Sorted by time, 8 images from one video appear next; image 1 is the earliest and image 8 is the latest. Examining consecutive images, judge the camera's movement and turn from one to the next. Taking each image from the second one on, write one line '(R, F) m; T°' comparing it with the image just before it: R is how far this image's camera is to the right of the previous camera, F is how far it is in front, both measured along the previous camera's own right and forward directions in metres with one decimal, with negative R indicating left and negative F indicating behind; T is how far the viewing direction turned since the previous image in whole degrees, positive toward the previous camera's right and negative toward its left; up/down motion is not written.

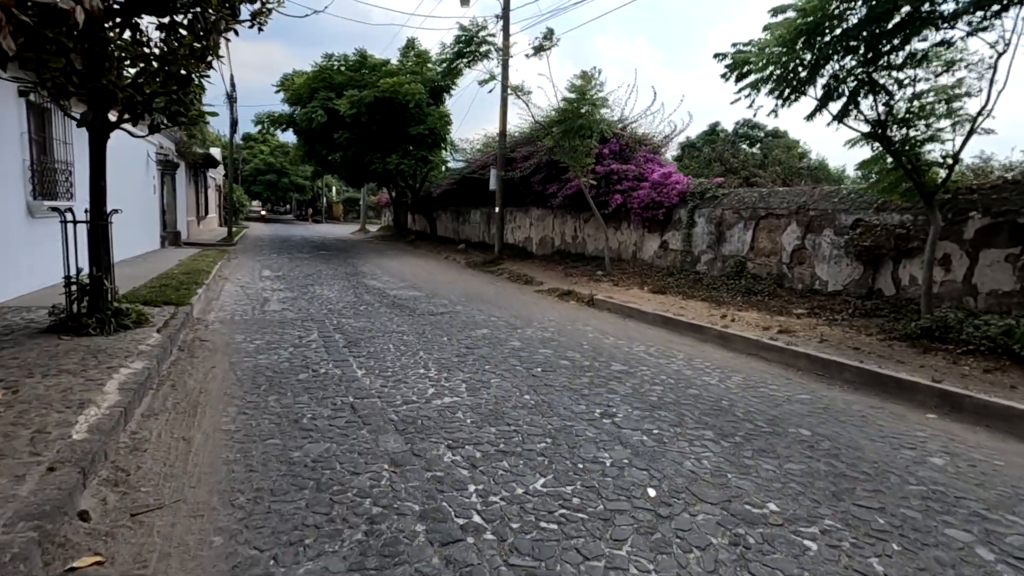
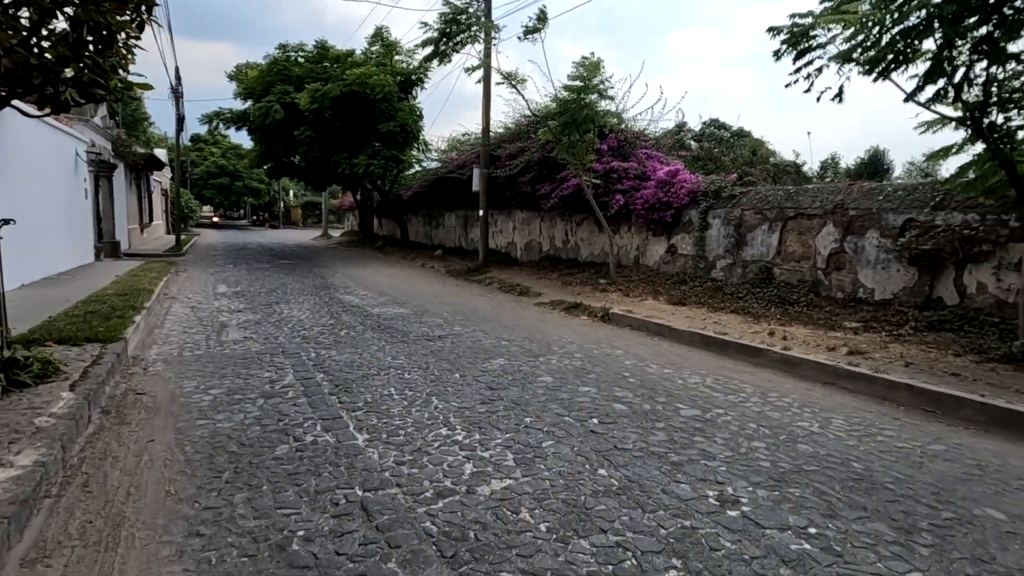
(-0.7, +1.4) m; +4°
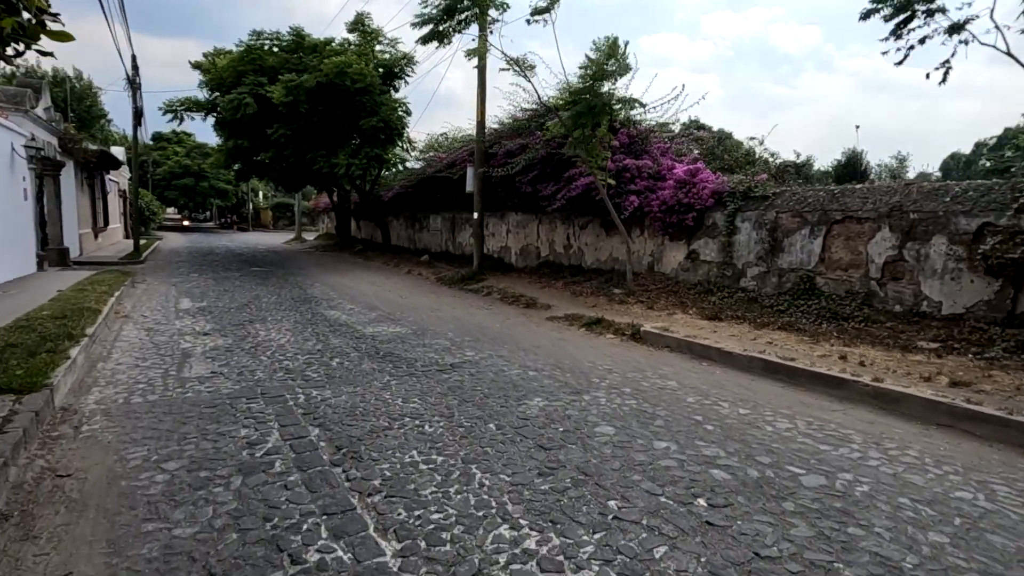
(-0.6, +1.2) m; +3°
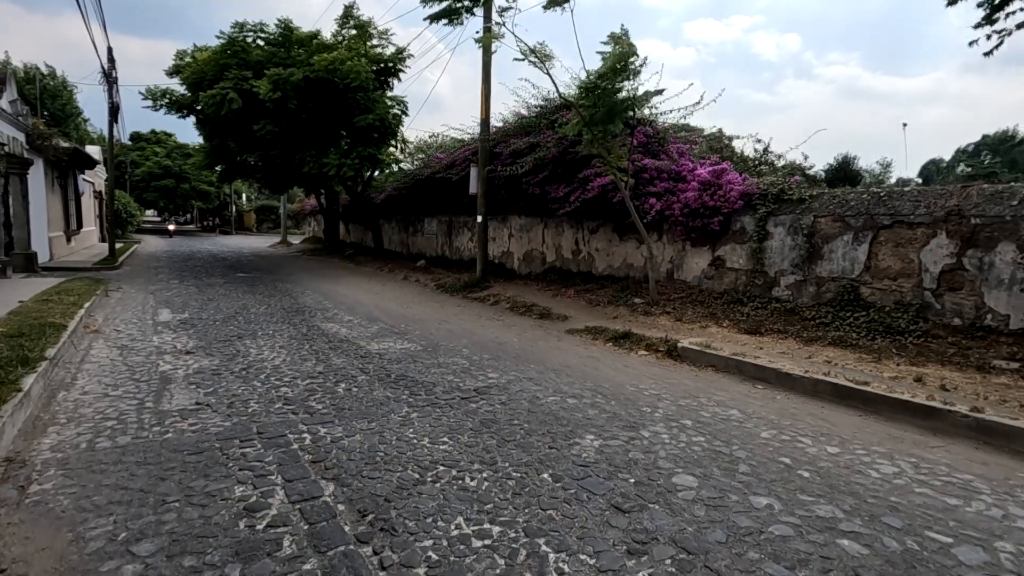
(-0.5, +0.8) m; +2°
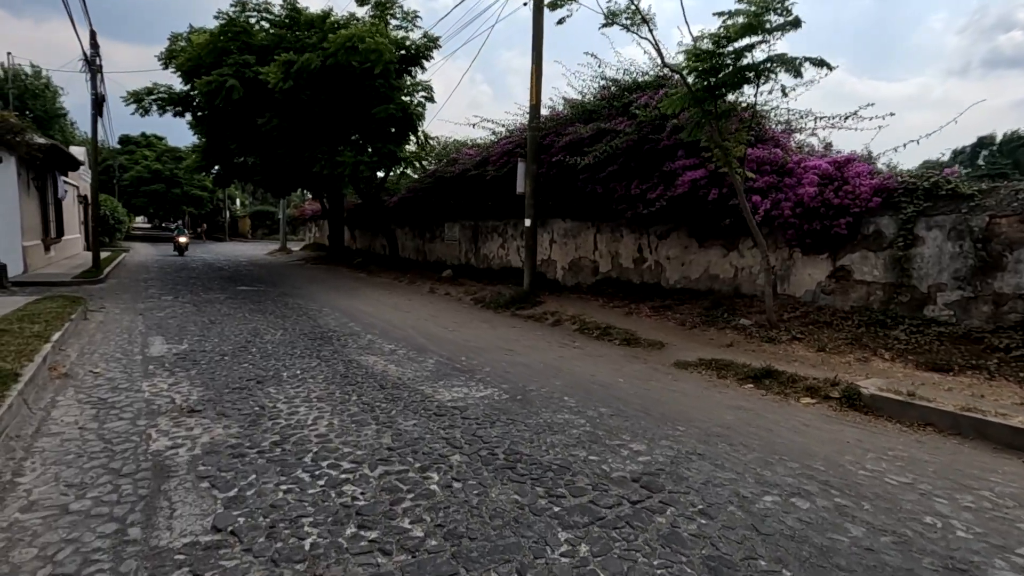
(-1.3, +1.9) m; +1°
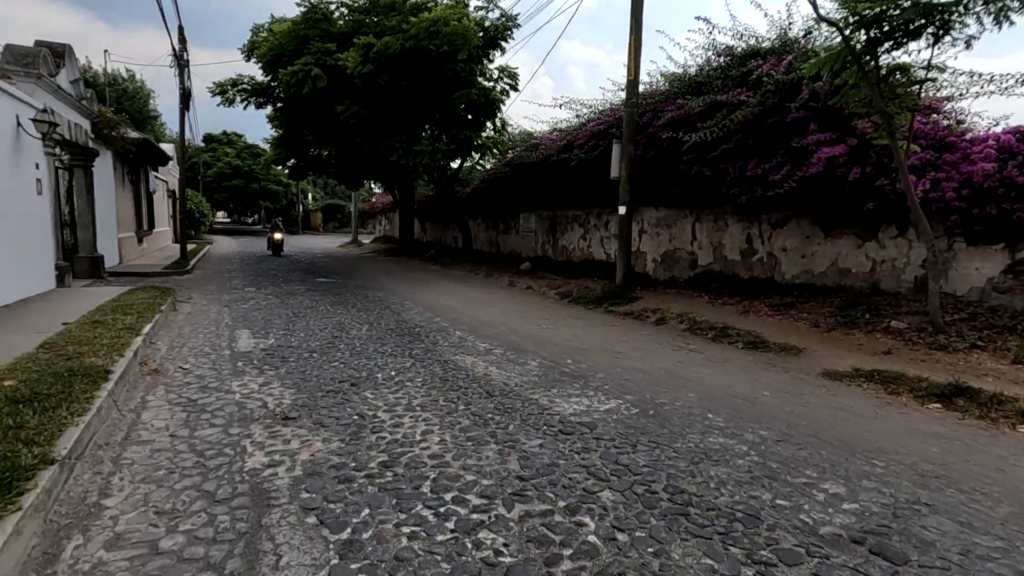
(-0.6, +0.8) m; -6°
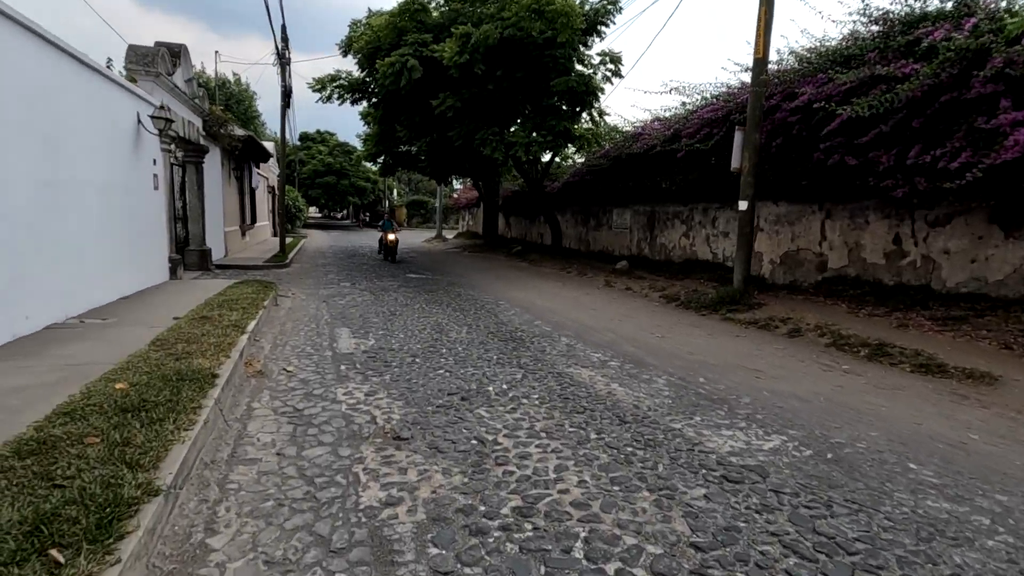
(-0.5, +0.6) m; -8°
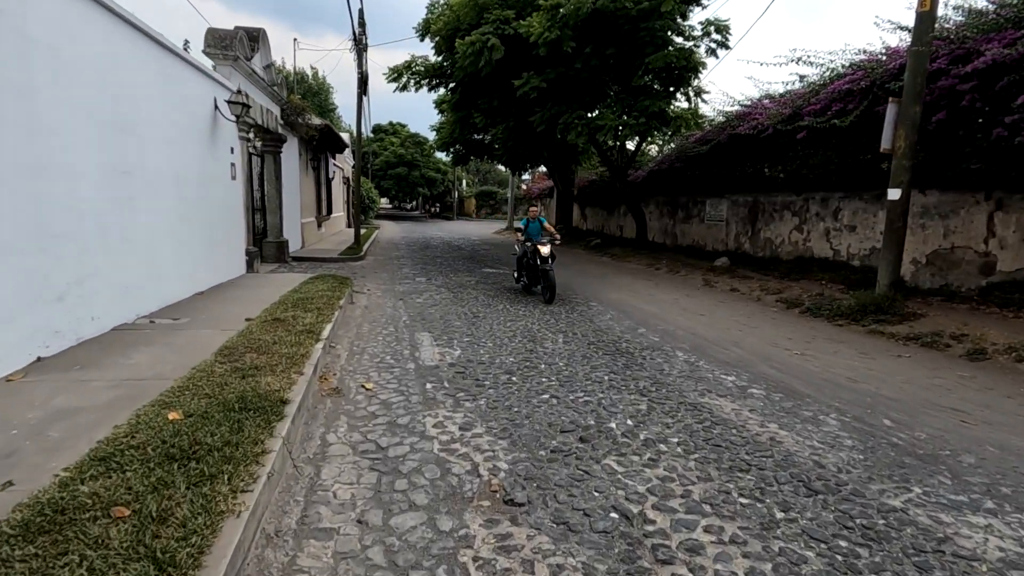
(-0.5, +1.0) m; -7°
